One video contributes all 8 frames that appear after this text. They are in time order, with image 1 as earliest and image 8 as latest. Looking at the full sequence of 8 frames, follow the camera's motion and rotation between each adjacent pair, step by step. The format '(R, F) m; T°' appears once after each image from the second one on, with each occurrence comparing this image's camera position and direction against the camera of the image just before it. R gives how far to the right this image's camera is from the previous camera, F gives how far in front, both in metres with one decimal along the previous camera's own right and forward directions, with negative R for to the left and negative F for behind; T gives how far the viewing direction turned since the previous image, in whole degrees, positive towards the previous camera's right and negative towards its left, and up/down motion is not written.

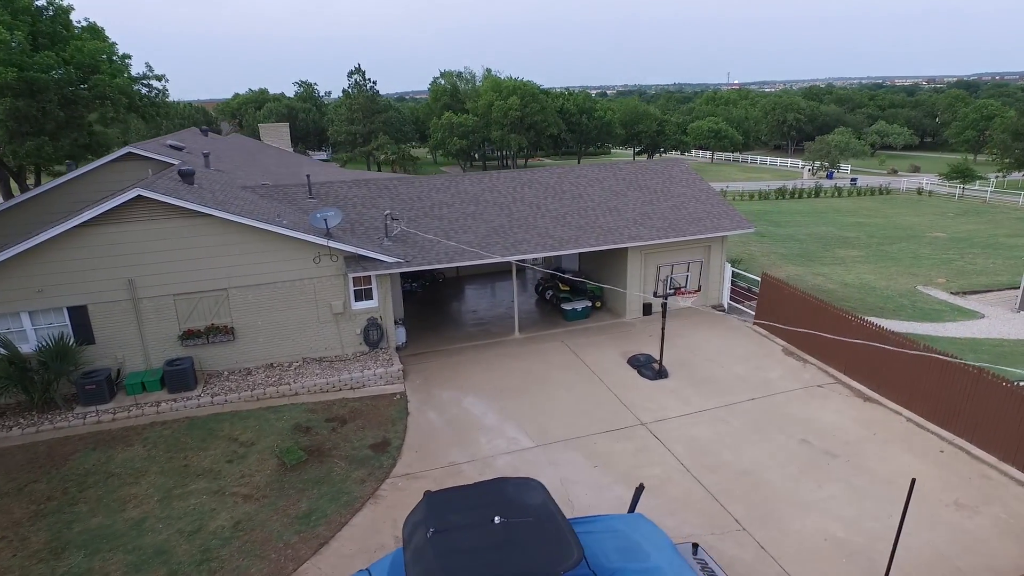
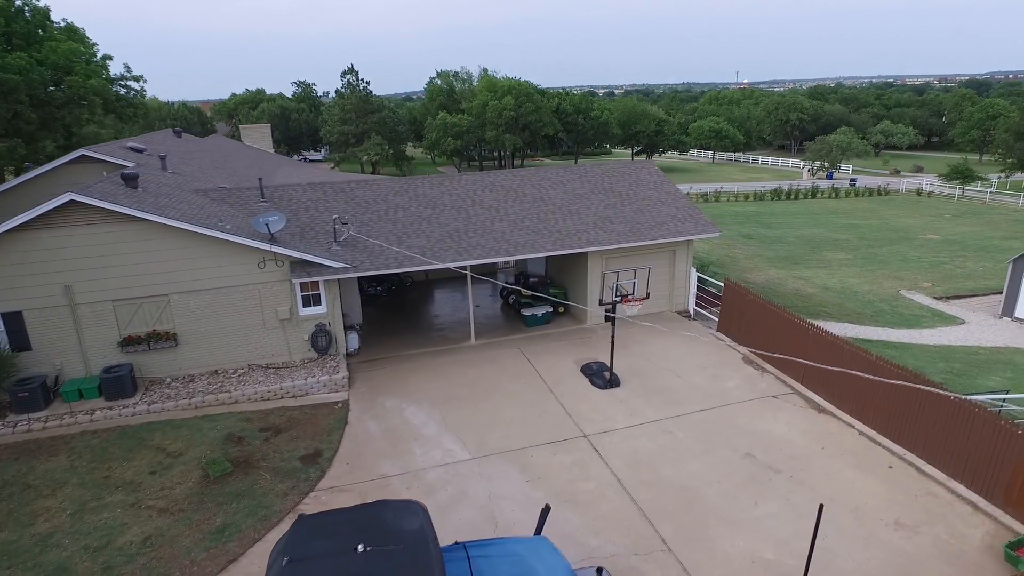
(+1.1, +0.3) m; -1°
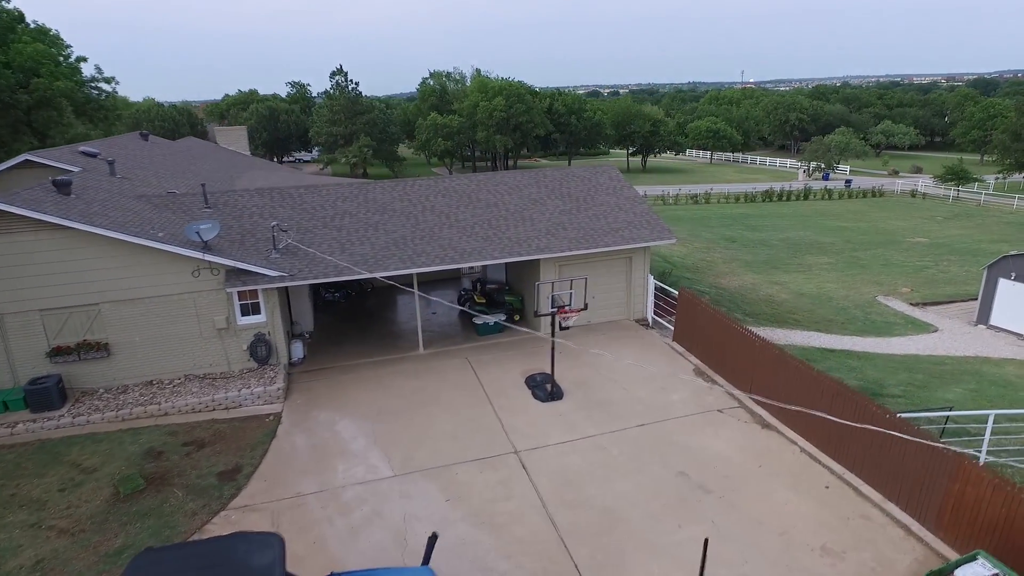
(+1.2, +0.3) m; -1°
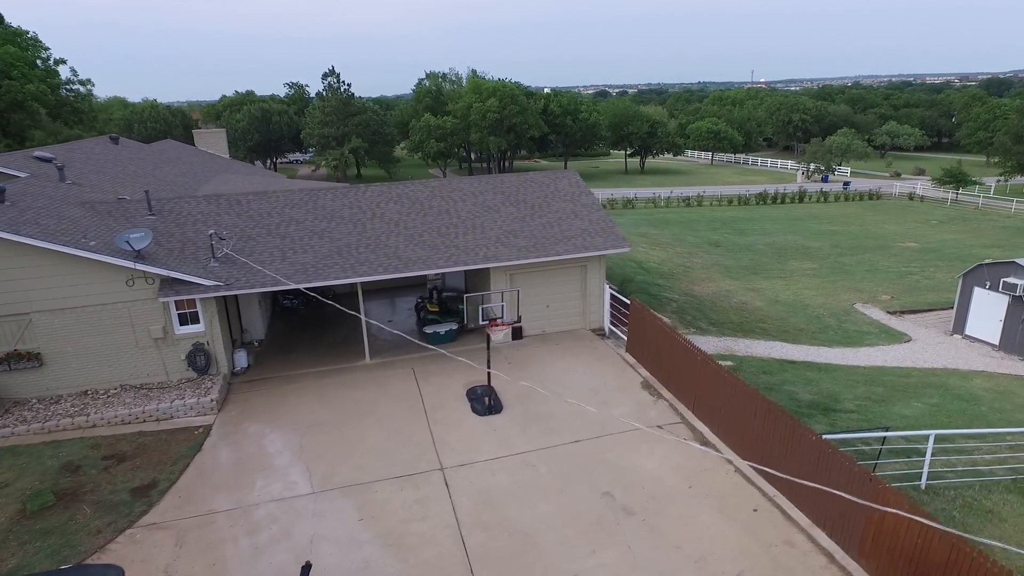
(+1.3, +0.3) m; -1°
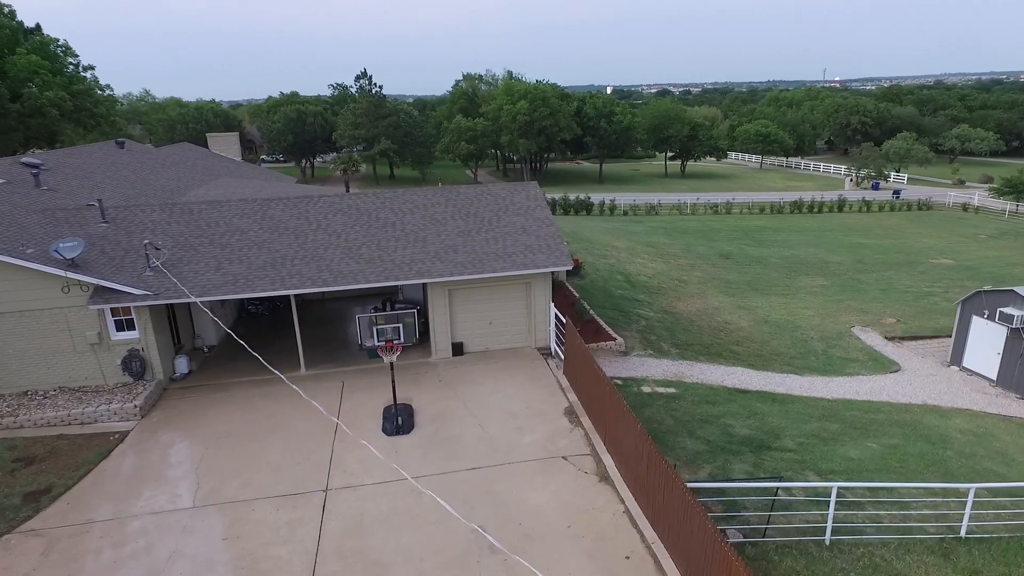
(+2.5, +0.4) m; -5°
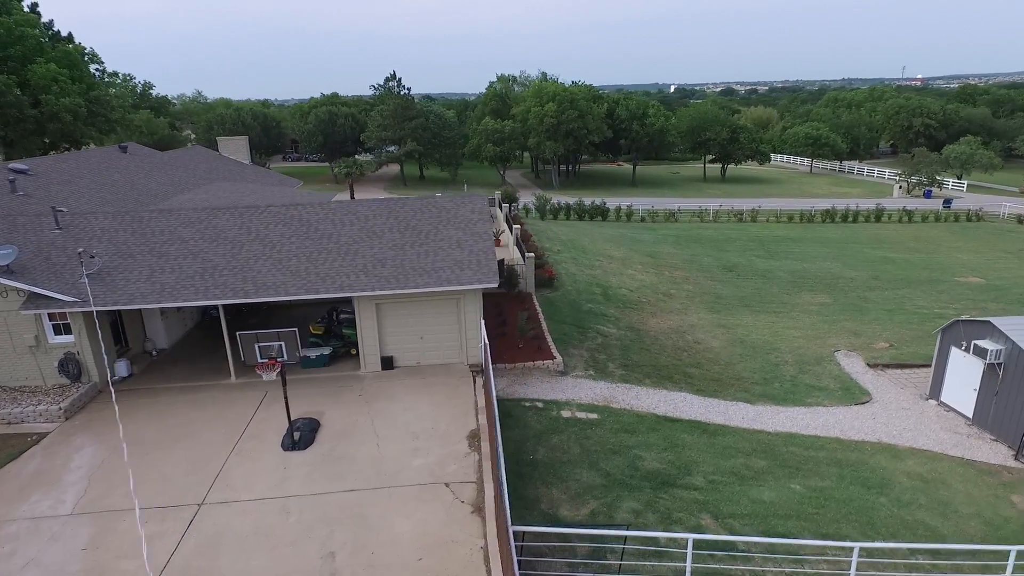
(+2.7, +0.4) m; -5°
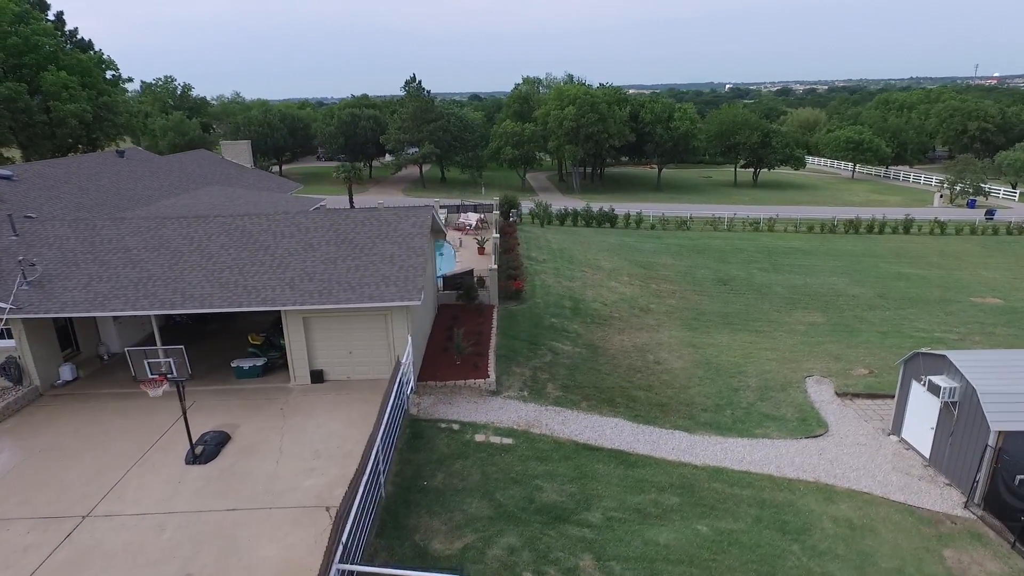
(+2.5, +0.4) m; -4°
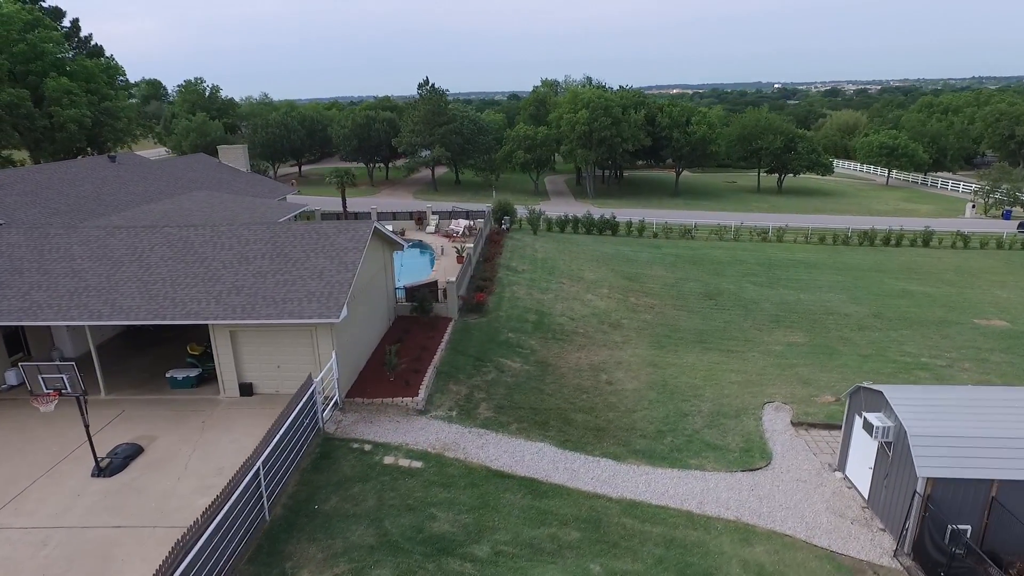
(+2.4, +0.4) m; -4°
